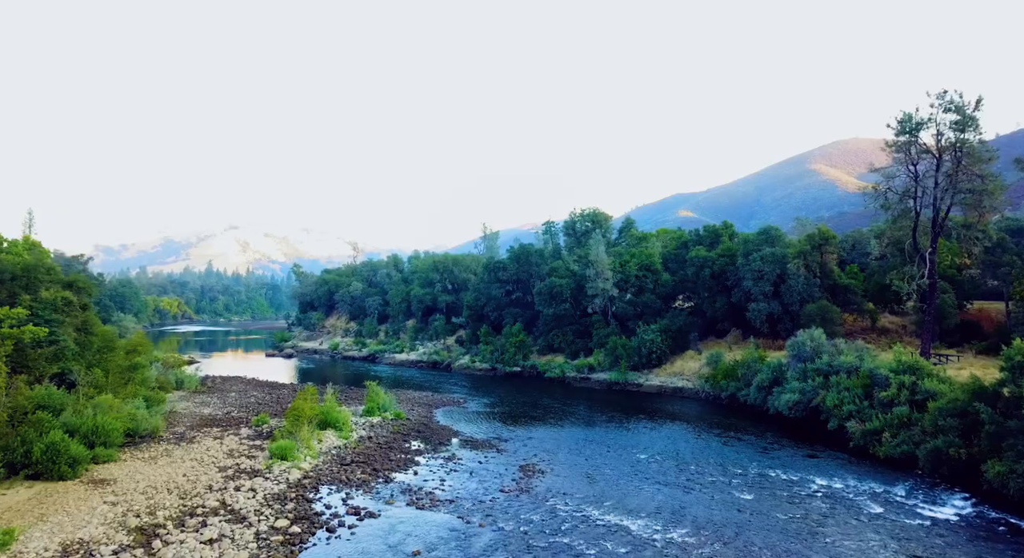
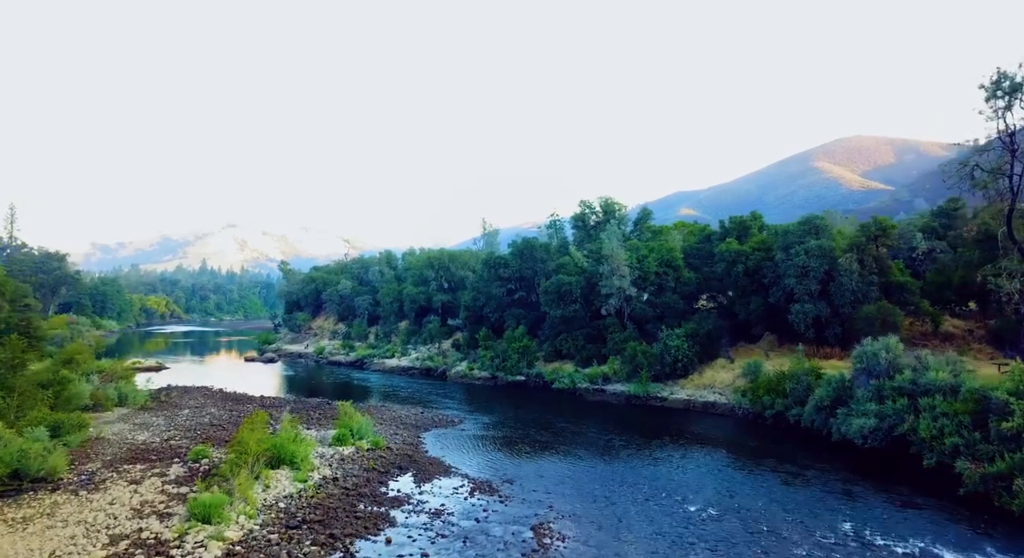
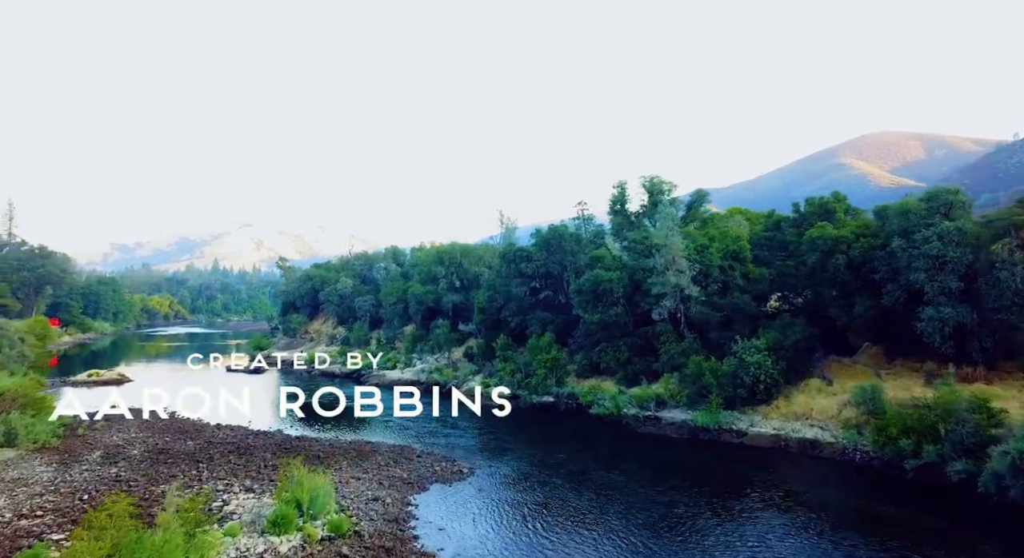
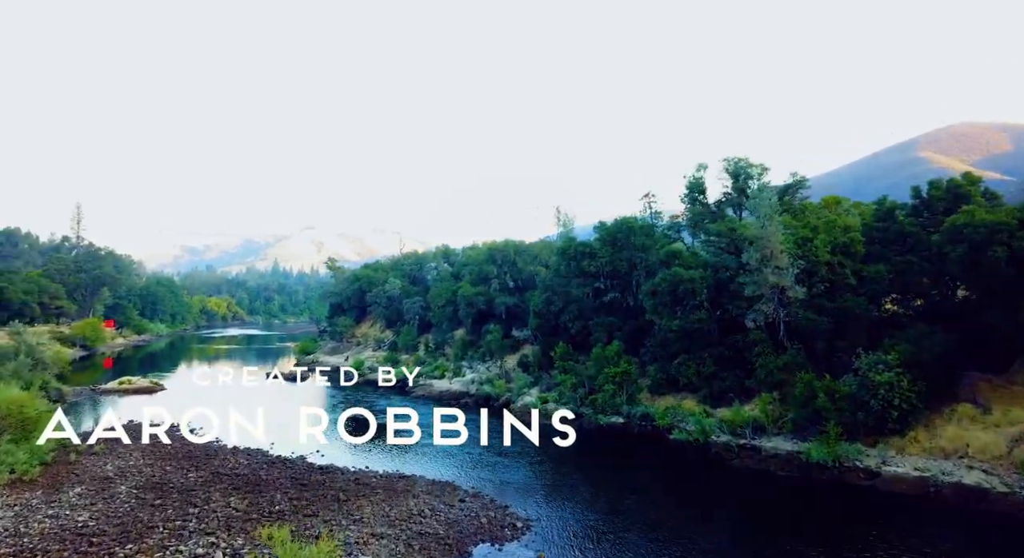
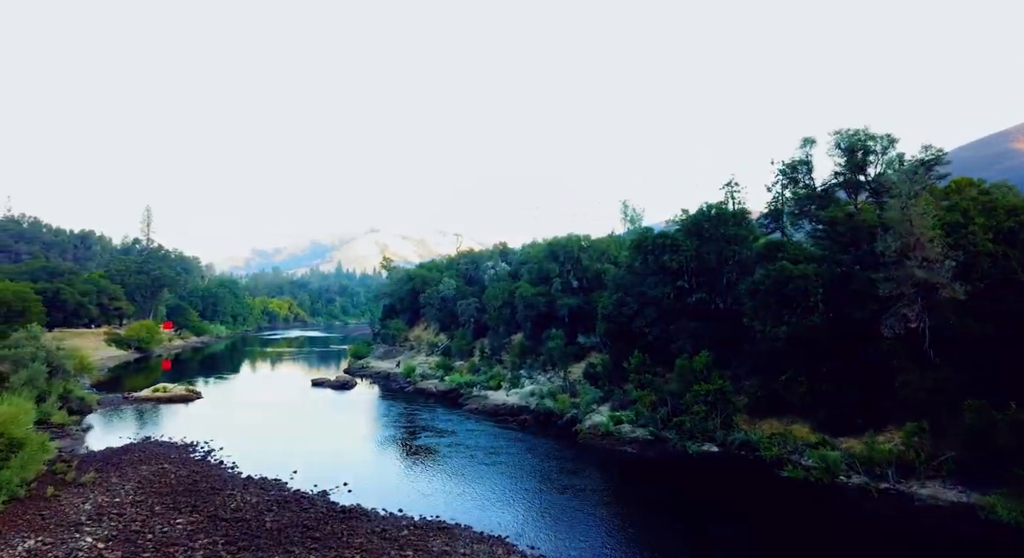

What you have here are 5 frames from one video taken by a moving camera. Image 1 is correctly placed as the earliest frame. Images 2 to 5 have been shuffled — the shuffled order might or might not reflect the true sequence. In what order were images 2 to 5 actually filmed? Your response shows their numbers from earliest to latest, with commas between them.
2, 3, 4, 5
